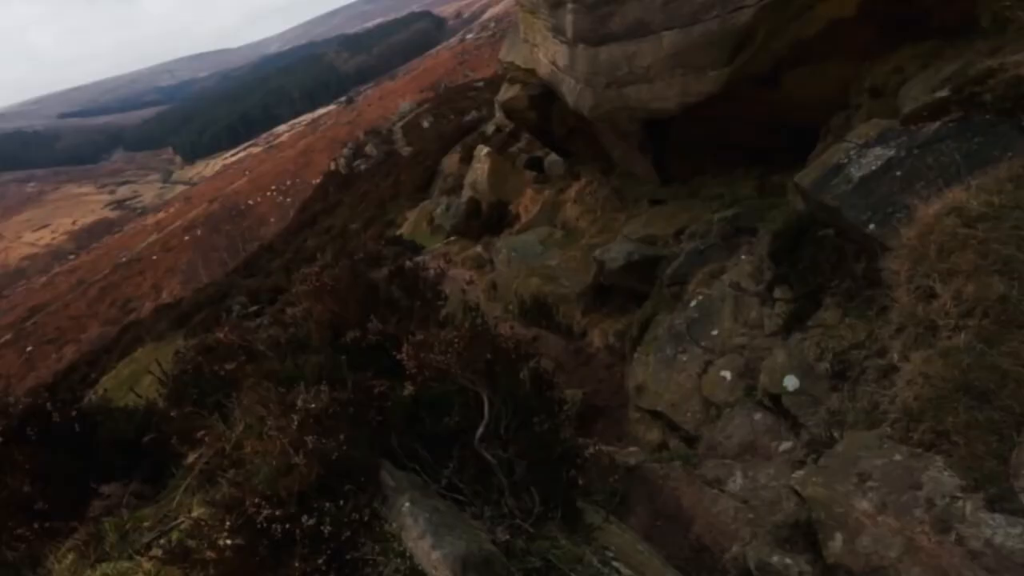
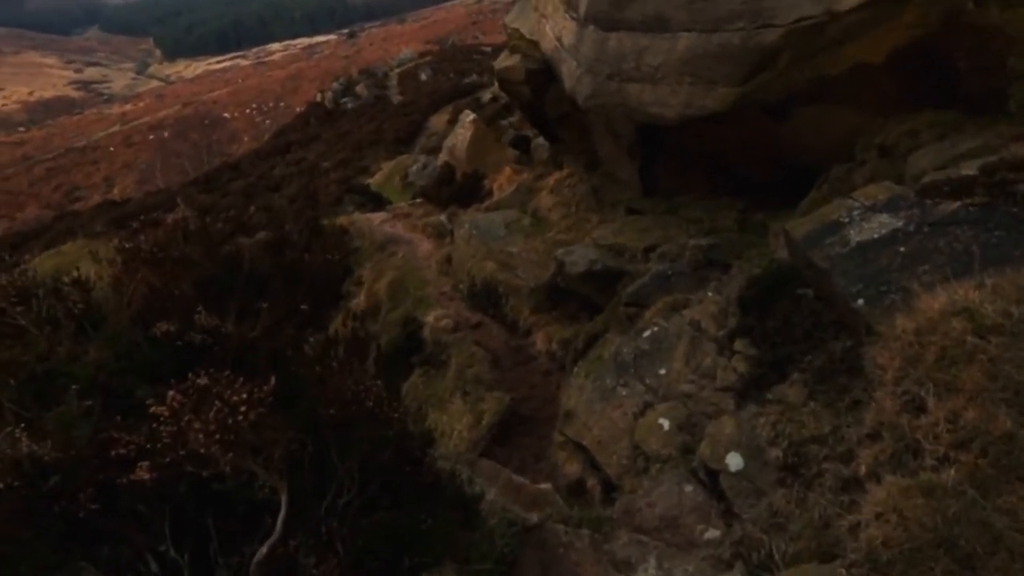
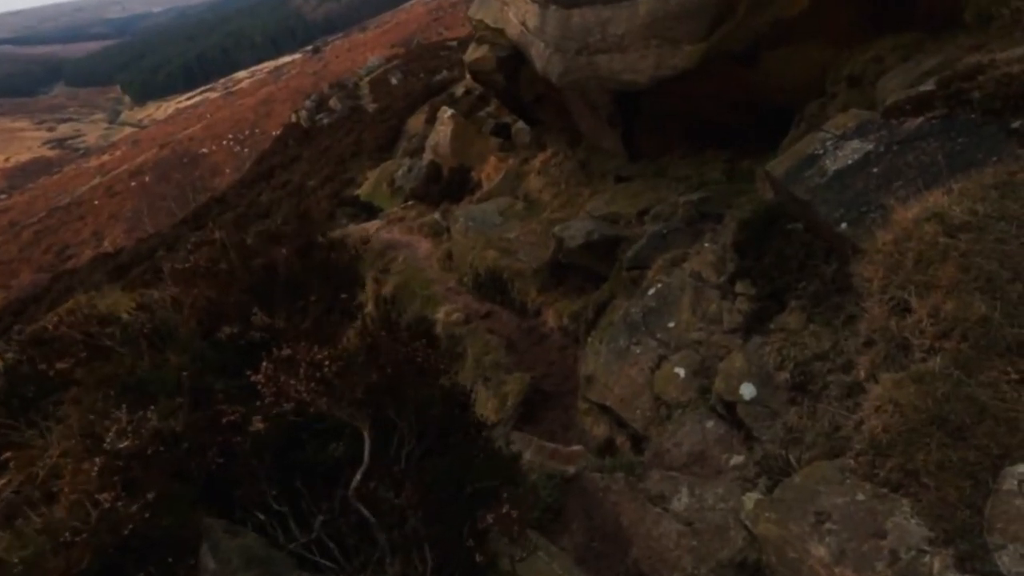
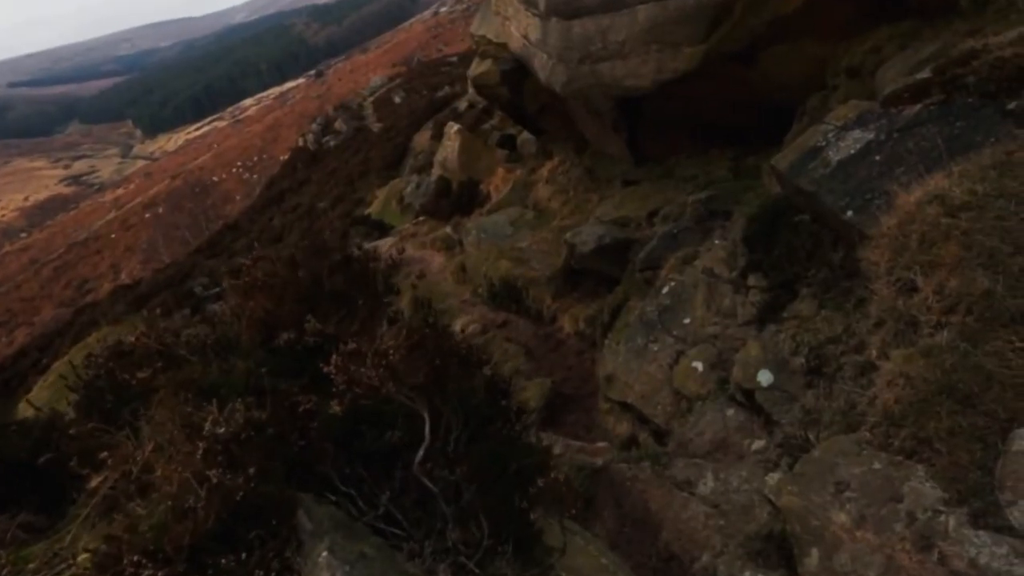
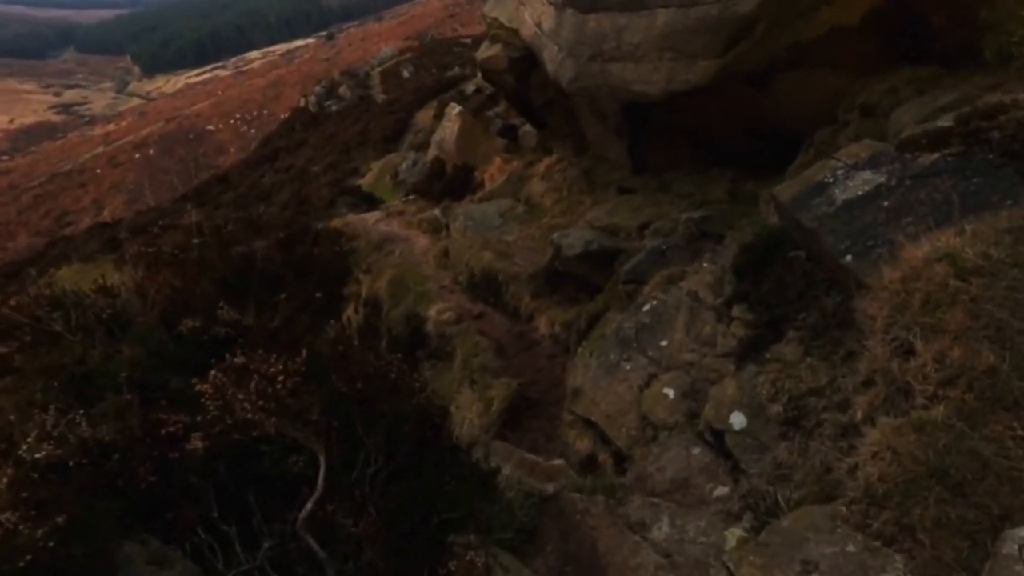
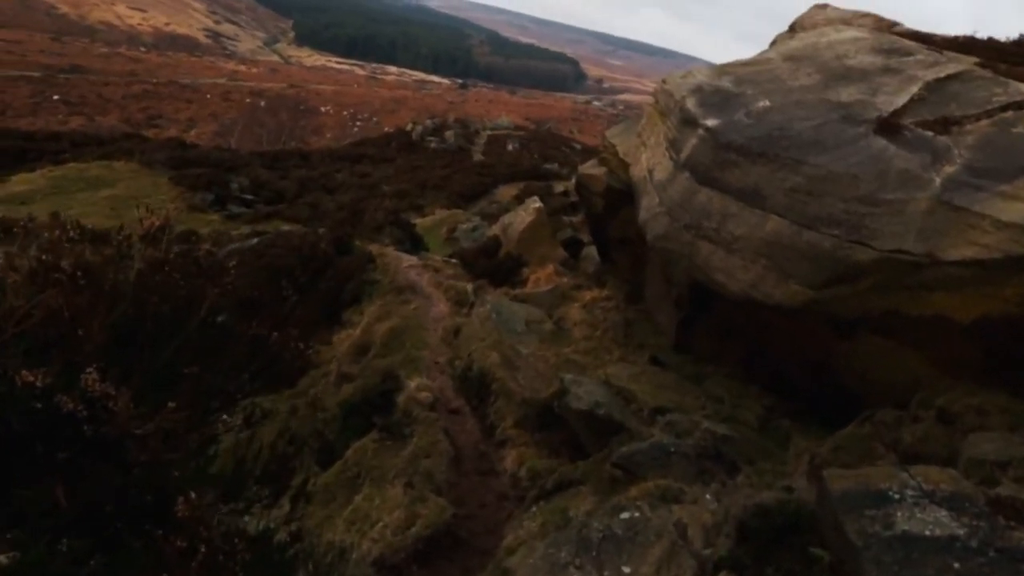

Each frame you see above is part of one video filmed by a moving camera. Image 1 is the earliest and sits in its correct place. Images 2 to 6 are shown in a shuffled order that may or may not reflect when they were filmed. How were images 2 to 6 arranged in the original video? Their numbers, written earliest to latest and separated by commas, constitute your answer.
4, 3, 5, 2, 6
